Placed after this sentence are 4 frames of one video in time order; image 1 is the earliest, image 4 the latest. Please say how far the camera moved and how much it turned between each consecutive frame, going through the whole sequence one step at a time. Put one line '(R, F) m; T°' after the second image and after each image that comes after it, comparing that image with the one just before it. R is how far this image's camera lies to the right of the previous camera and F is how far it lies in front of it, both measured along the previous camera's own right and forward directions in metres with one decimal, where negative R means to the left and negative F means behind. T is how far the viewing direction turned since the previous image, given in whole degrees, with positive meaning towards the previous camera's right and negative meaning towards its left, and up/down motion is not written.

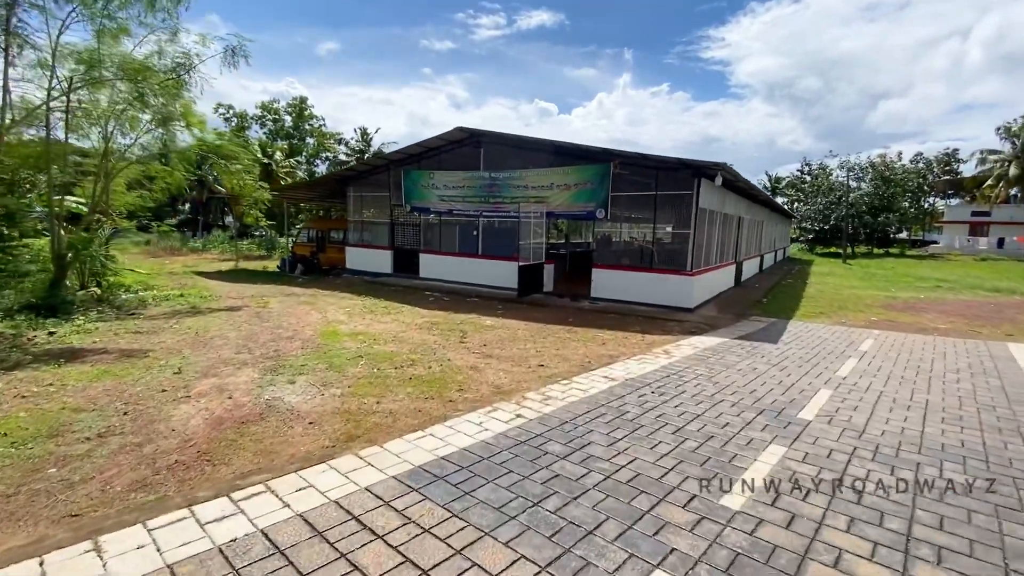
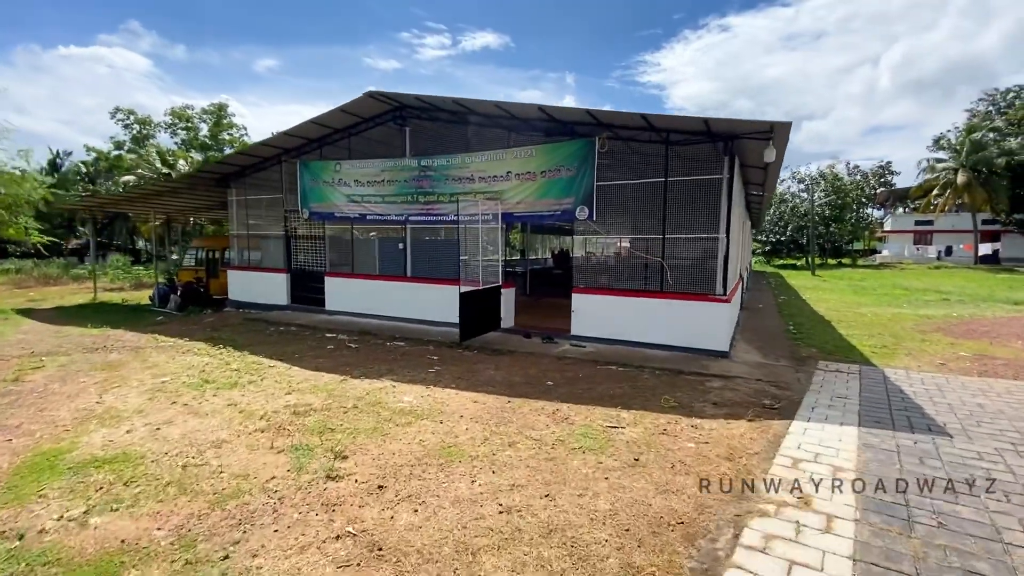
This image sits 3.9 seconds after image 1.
(+0.2, +3.9) m; +6°
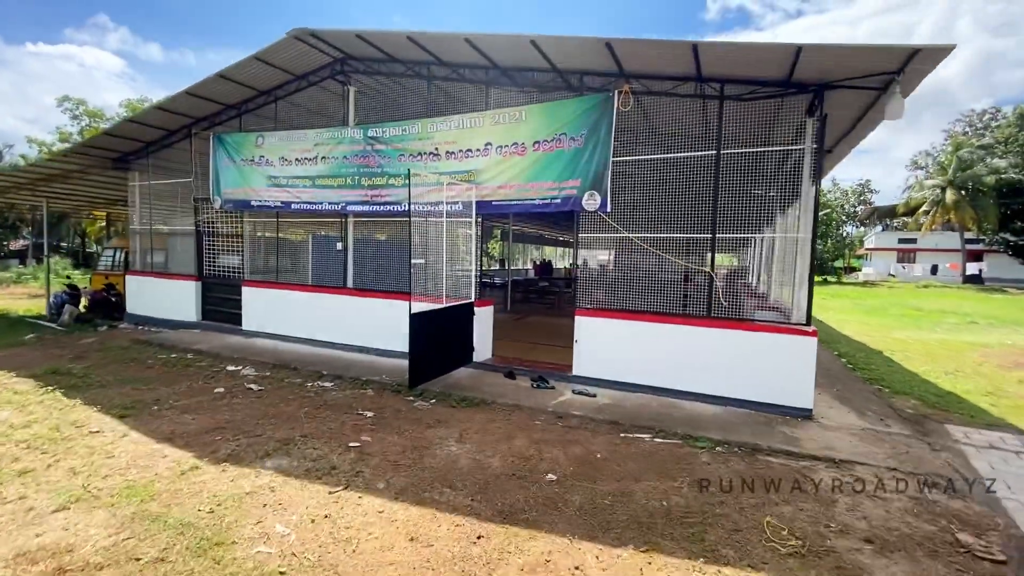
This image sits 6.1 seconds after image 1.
(0.0, +2.4) m; +2°
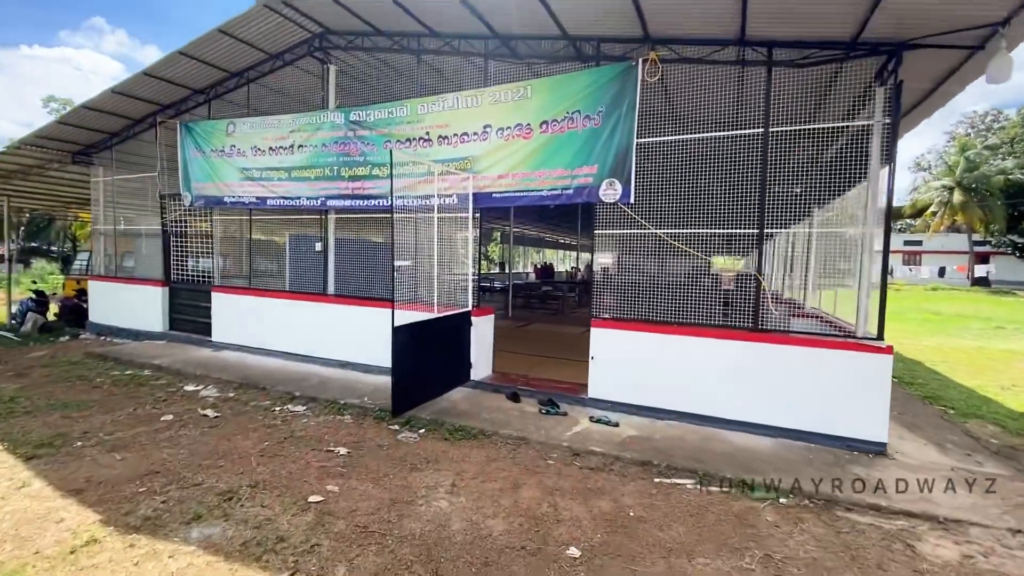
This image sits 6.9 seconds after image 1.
(0.0, +0.9) m; 0°
